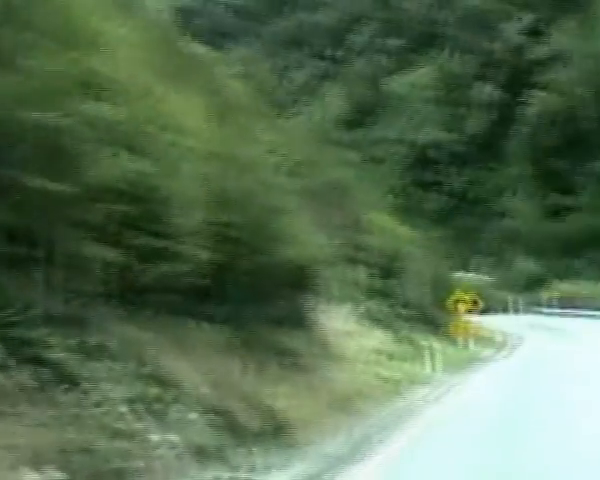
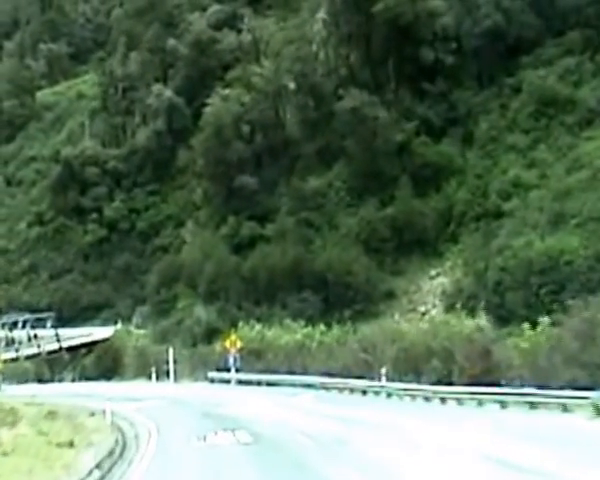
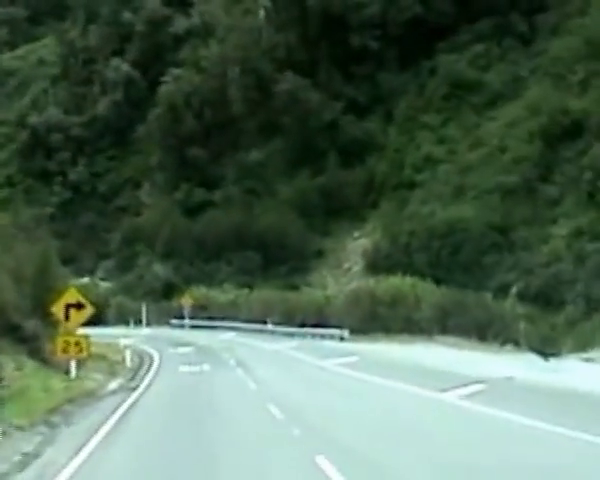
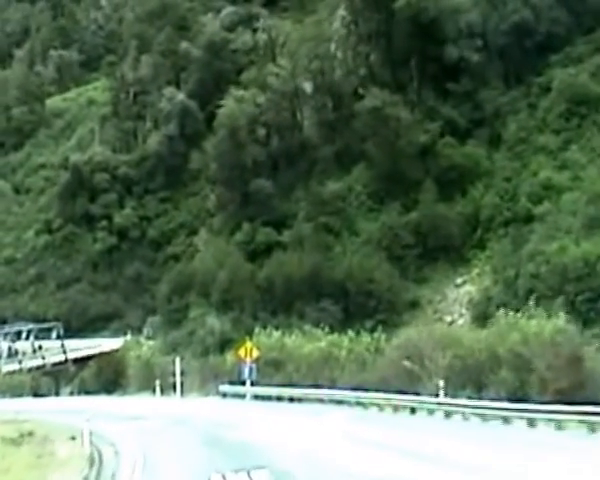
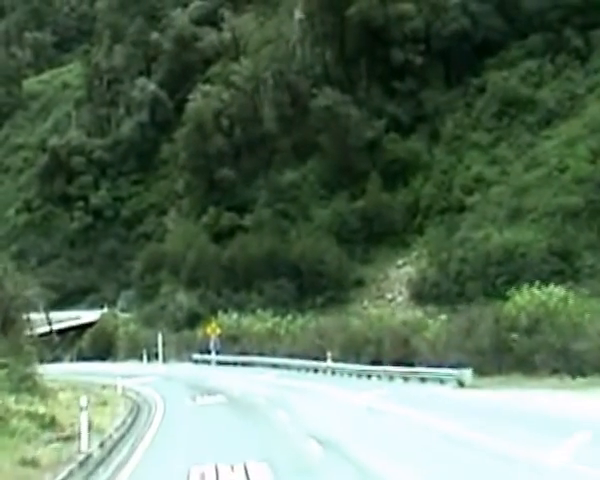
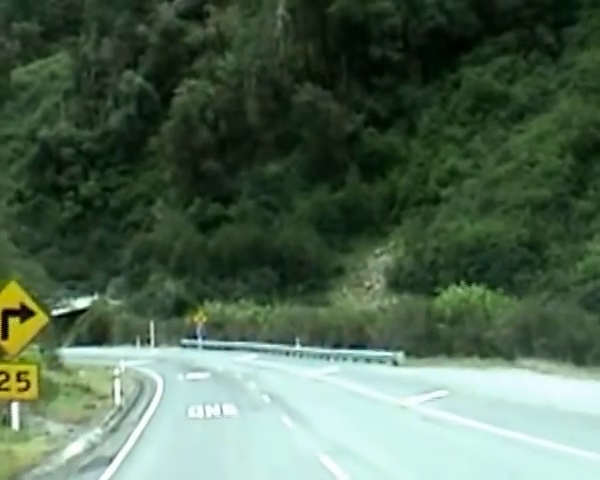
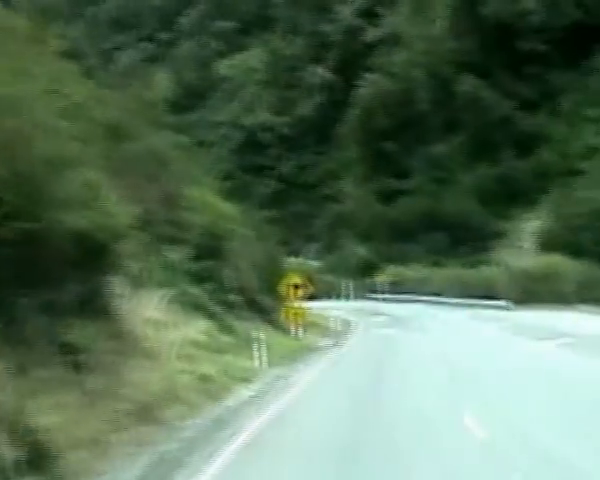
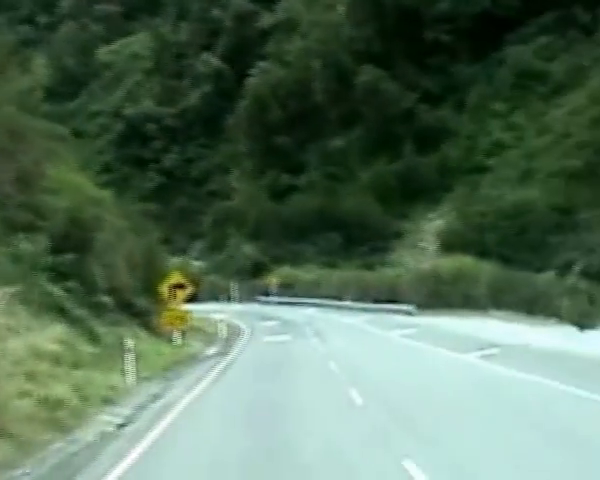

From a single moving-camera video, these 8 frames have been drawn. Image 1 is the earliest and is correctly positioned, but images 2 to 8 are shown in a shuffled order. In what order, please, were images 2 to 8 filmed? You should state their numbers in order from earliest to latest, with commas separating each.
7, 8, 3, 6, 5, 2, 4
